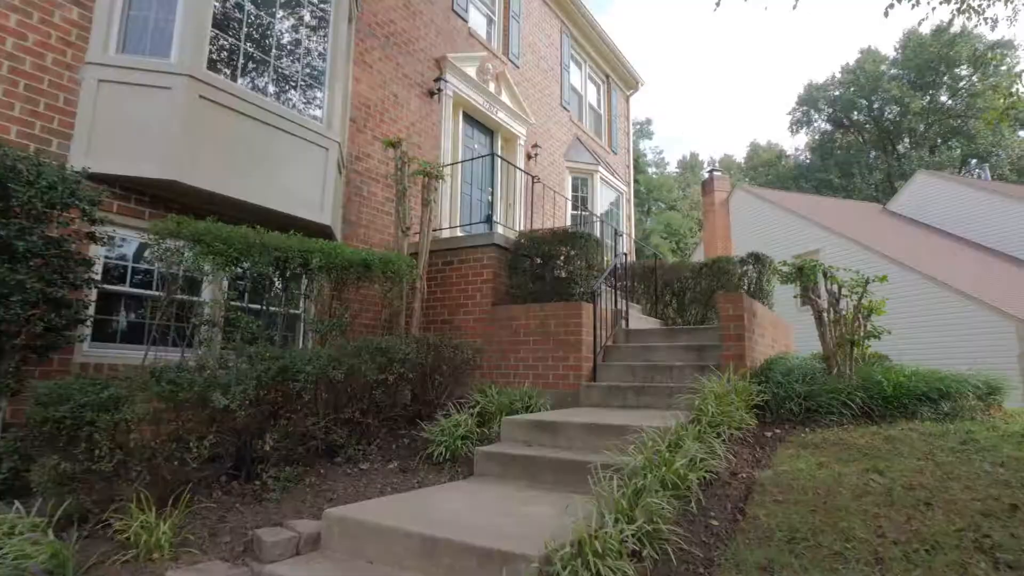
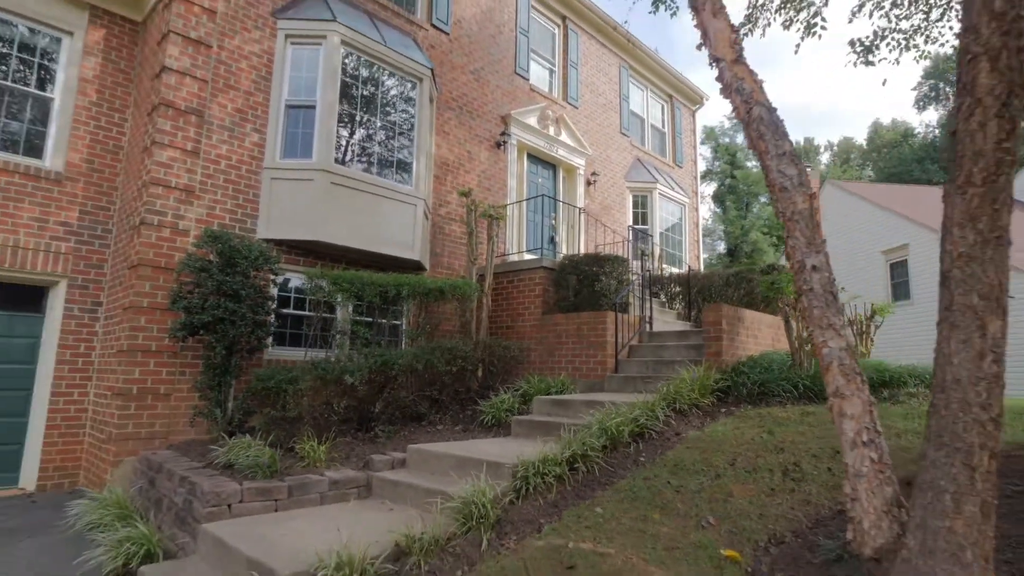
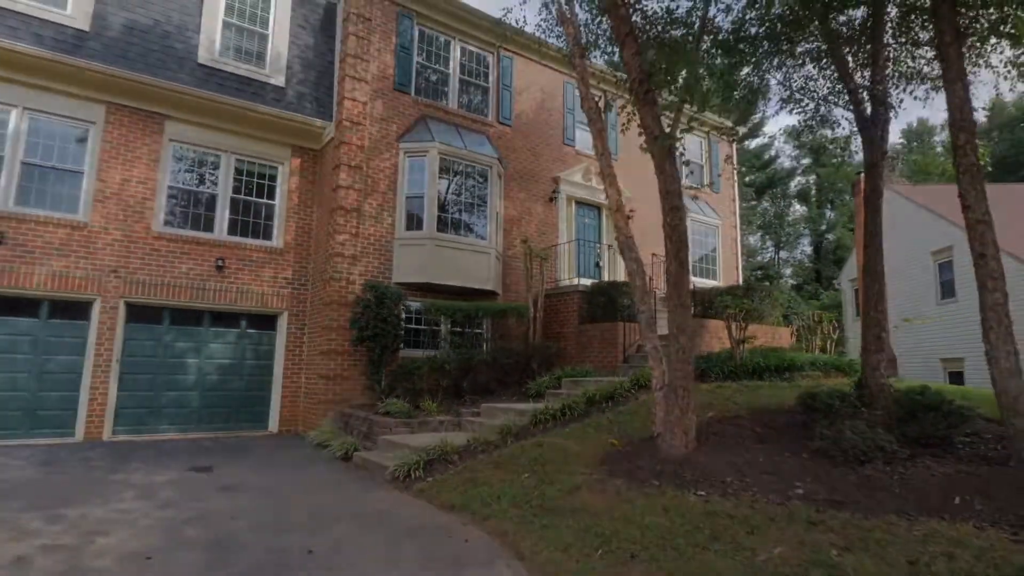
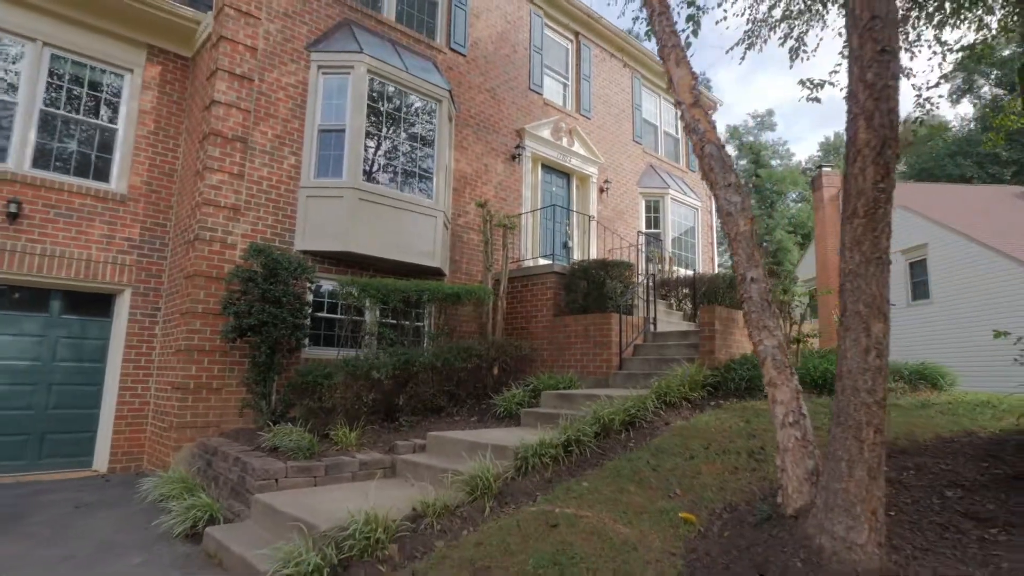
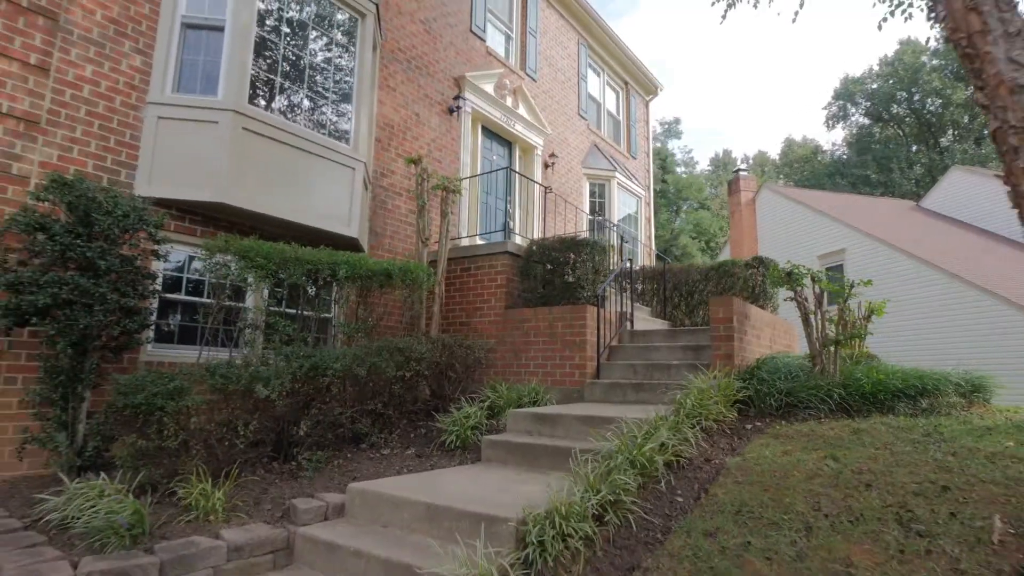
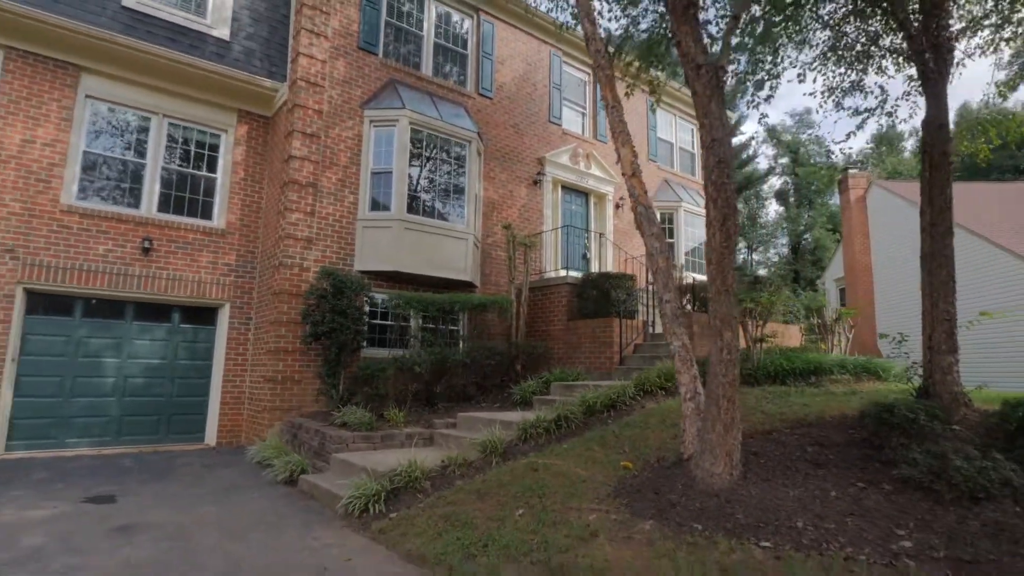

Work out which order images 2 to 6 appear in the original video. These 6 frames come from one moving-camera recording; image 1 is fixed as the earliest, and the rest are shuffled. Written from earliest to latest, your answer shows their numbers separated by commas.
5, 2, 4, 6, 3
